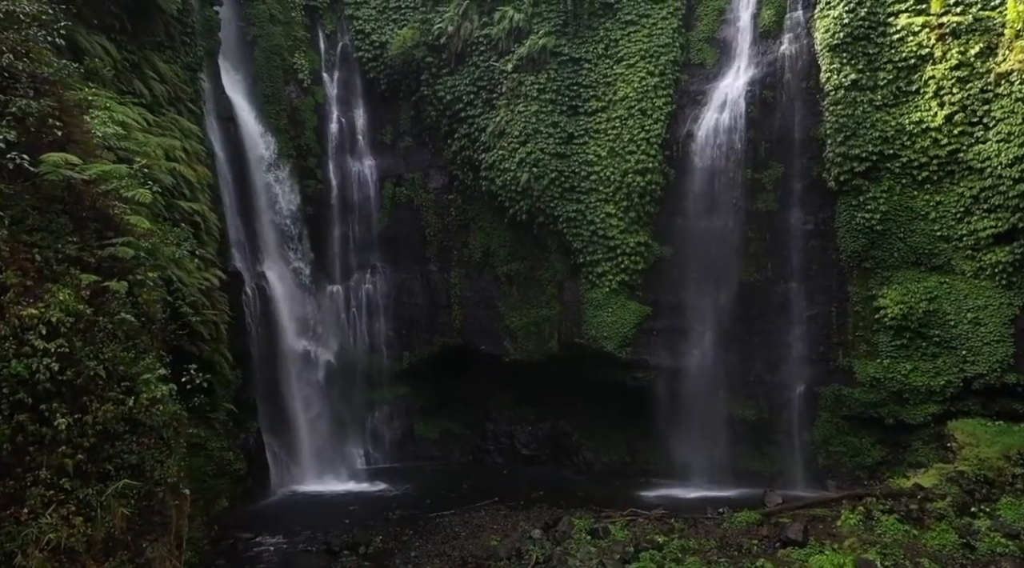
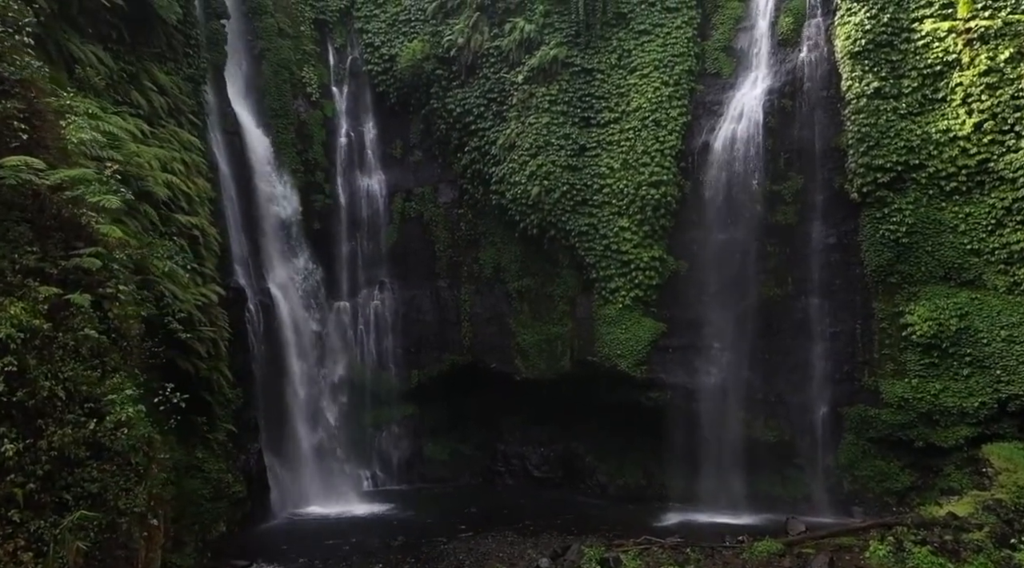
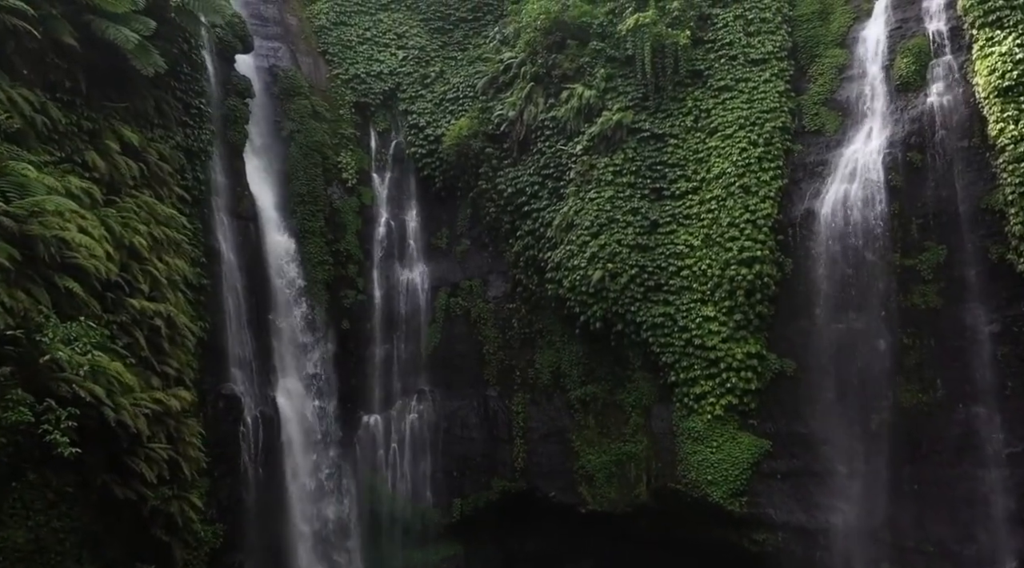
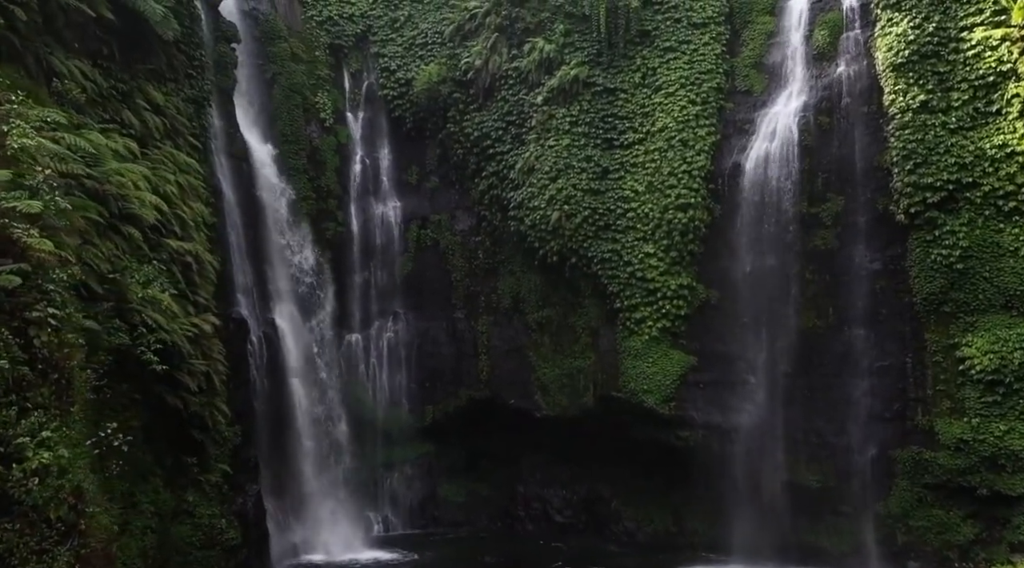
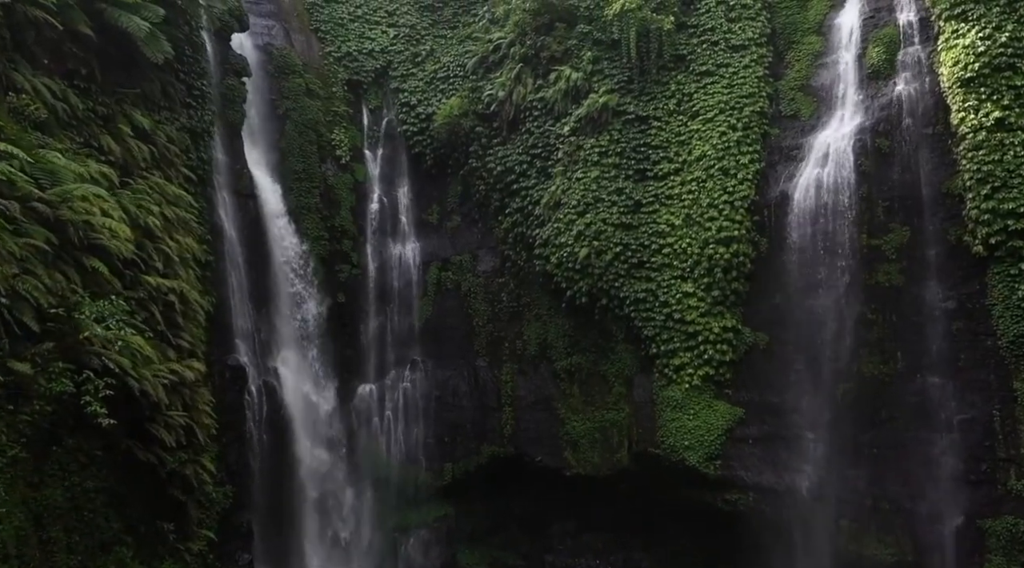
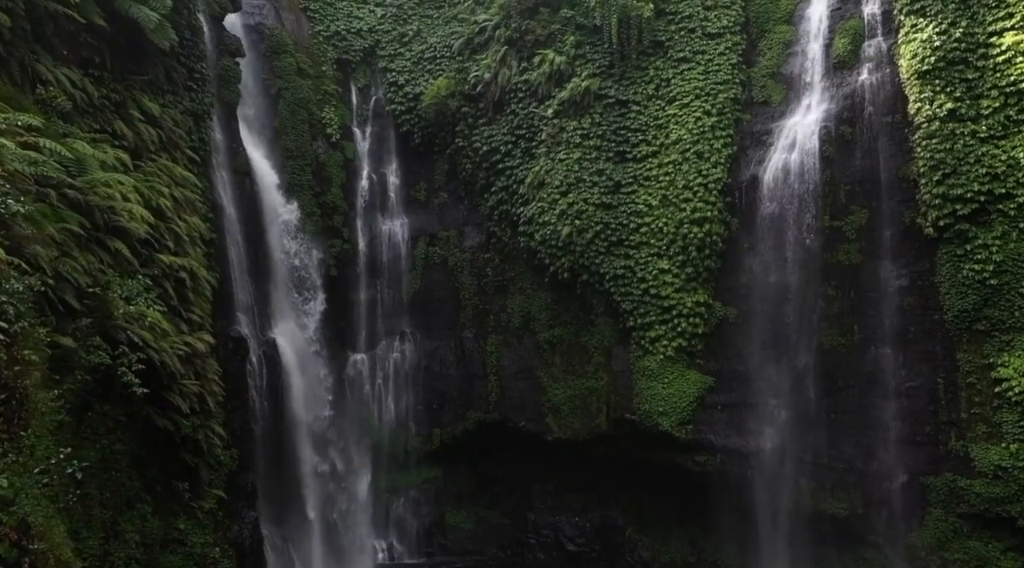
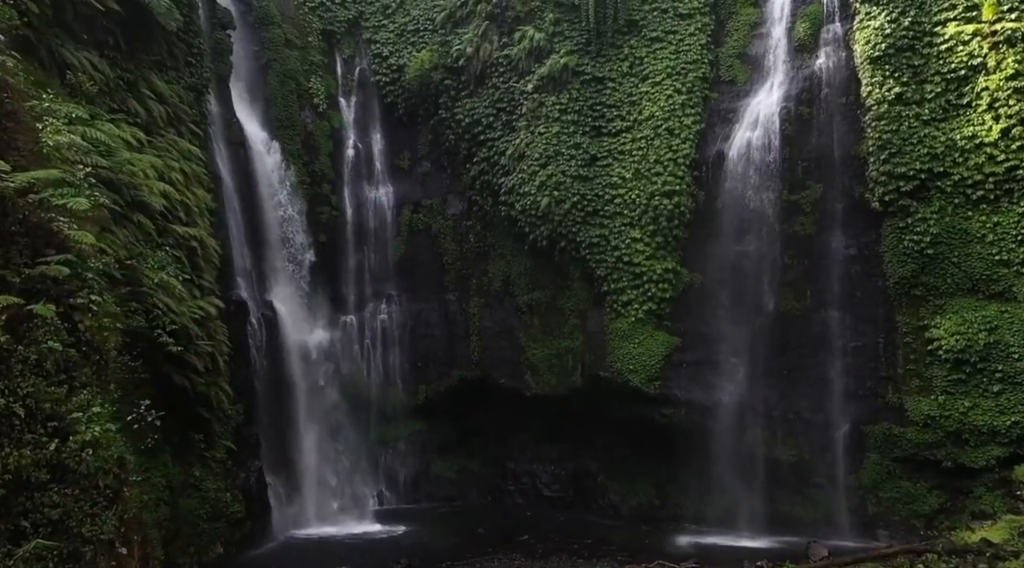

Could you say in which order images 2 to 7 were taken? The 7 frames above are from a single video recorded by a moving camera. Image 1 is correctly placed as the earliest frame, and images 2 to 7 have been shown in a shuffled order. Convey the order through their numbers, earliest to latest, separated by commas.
2, 7, 4, 6, 5, 3
